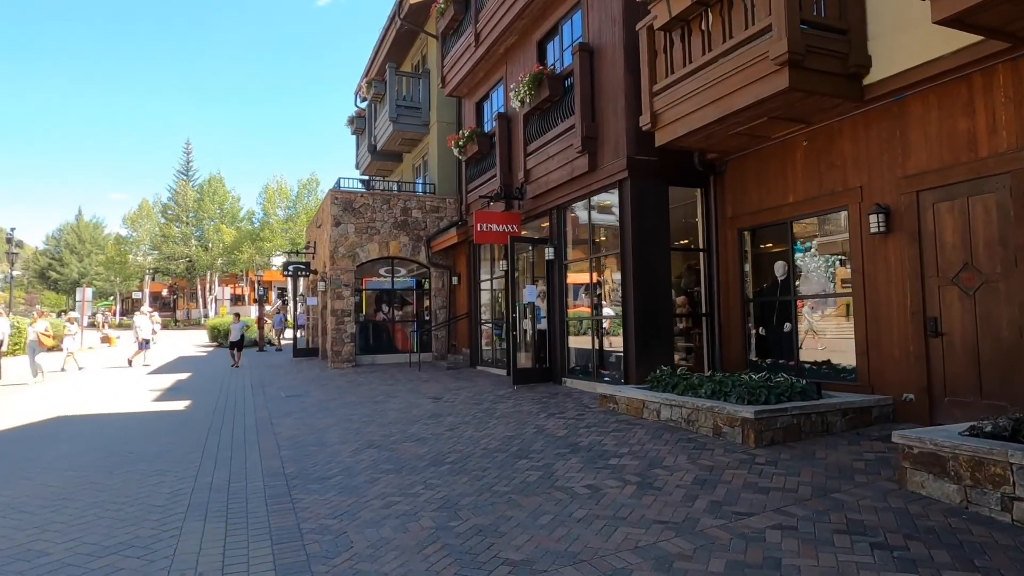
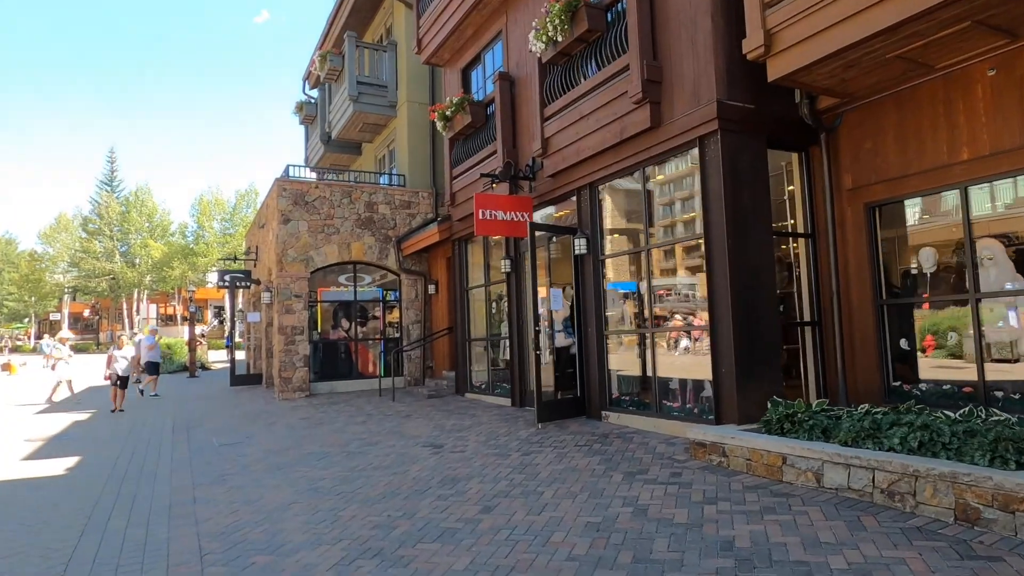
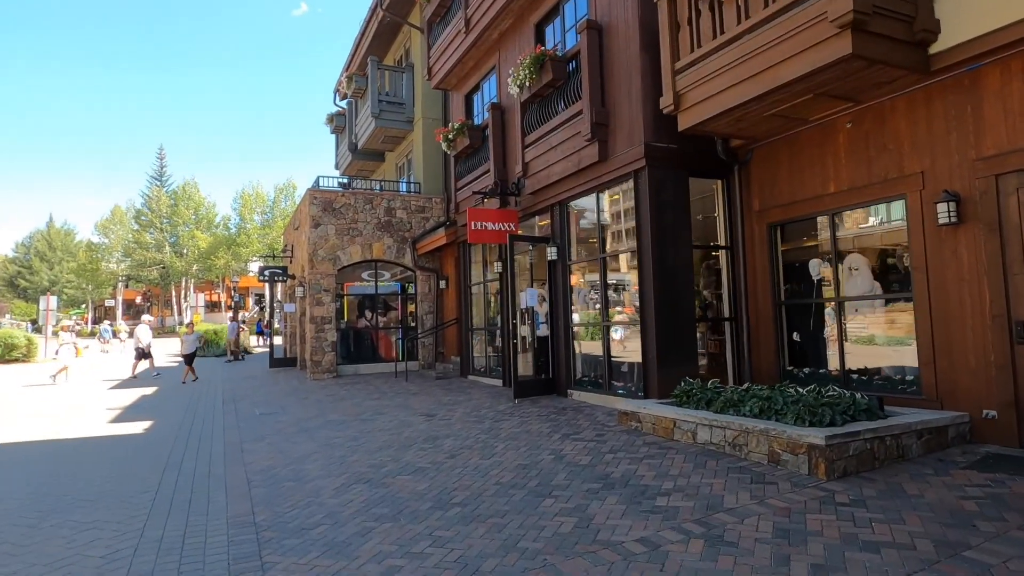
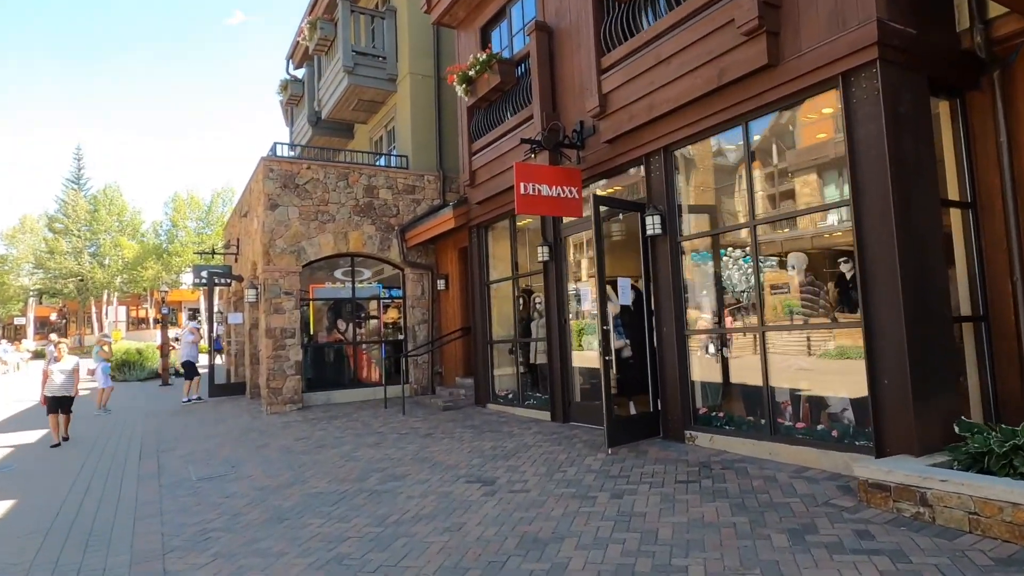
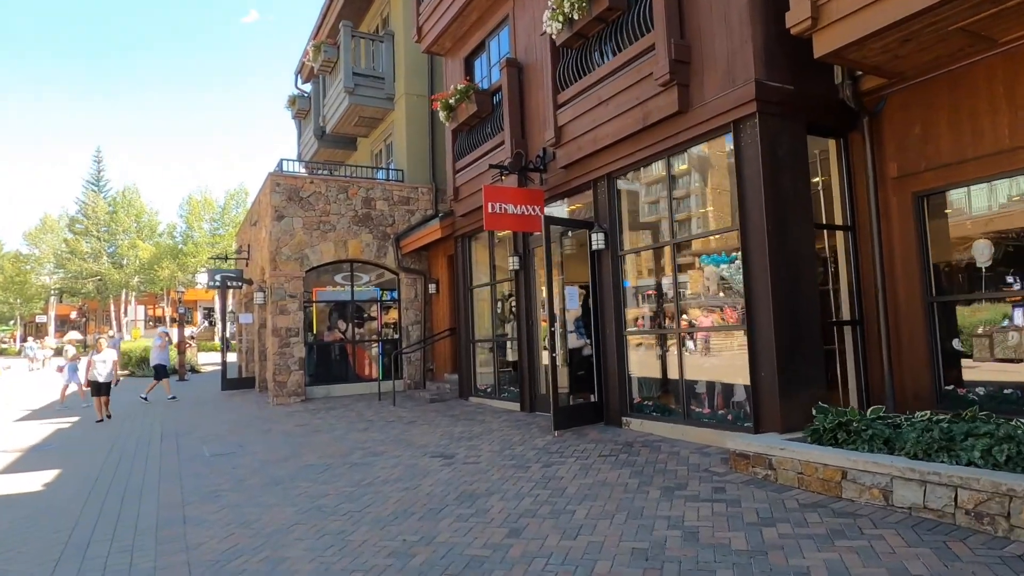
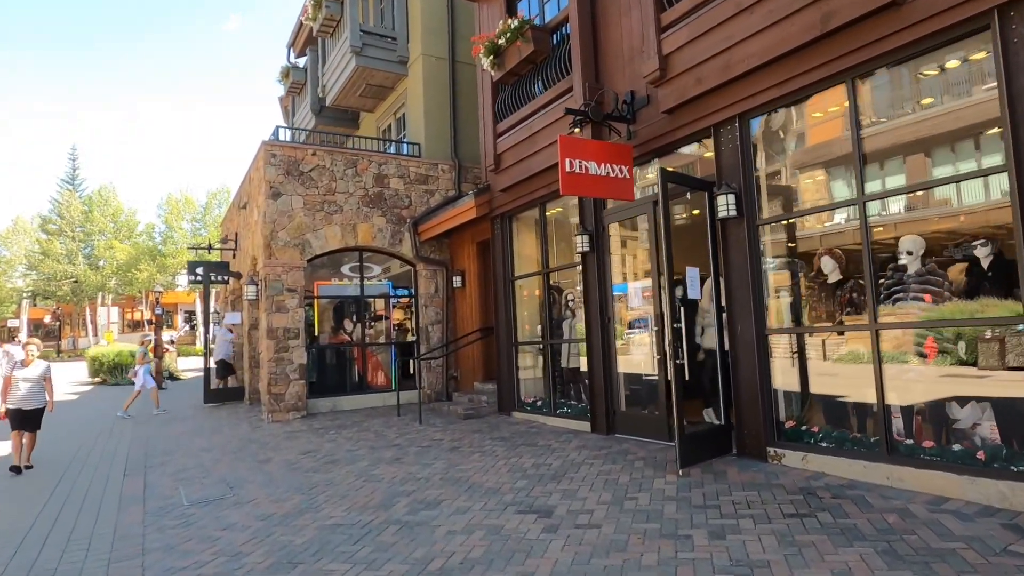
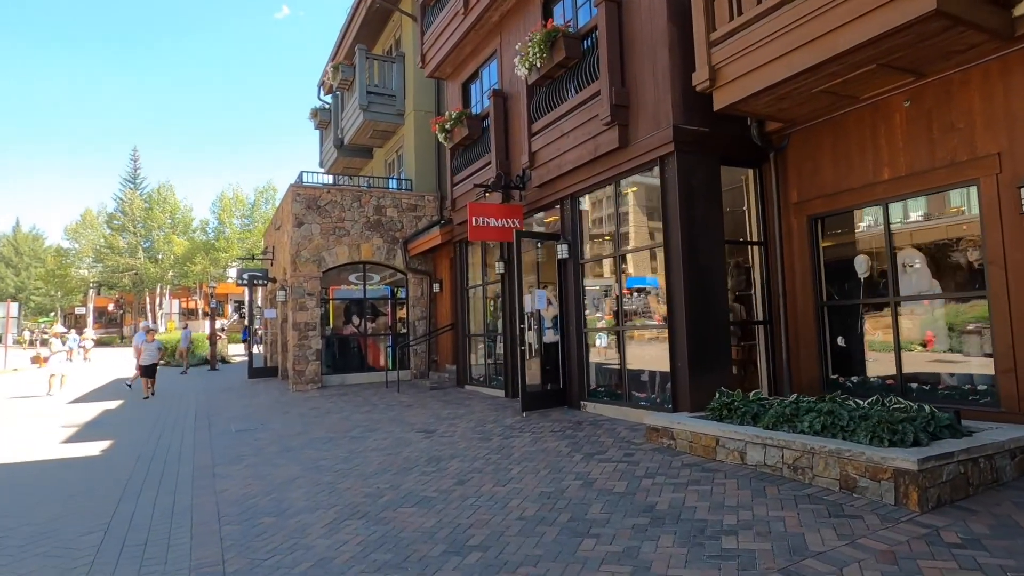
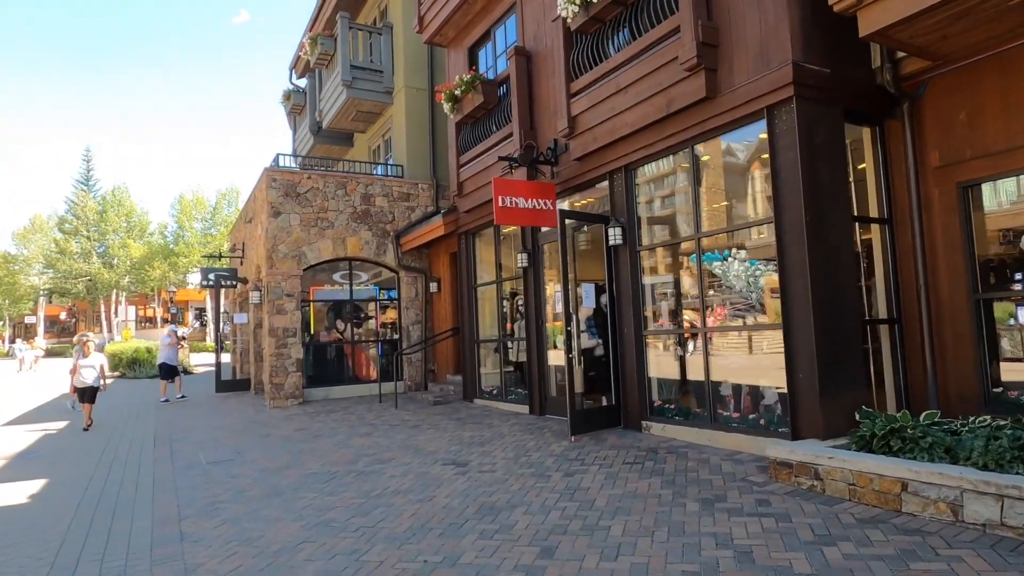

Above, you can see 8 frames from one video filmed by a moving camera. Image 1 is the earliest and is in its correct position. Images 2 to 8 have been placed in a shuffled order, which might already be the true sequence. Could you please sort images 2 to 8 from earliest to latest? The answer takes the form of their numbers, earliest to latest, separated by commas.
3, 7, 2, 5, 8, 4, 6
